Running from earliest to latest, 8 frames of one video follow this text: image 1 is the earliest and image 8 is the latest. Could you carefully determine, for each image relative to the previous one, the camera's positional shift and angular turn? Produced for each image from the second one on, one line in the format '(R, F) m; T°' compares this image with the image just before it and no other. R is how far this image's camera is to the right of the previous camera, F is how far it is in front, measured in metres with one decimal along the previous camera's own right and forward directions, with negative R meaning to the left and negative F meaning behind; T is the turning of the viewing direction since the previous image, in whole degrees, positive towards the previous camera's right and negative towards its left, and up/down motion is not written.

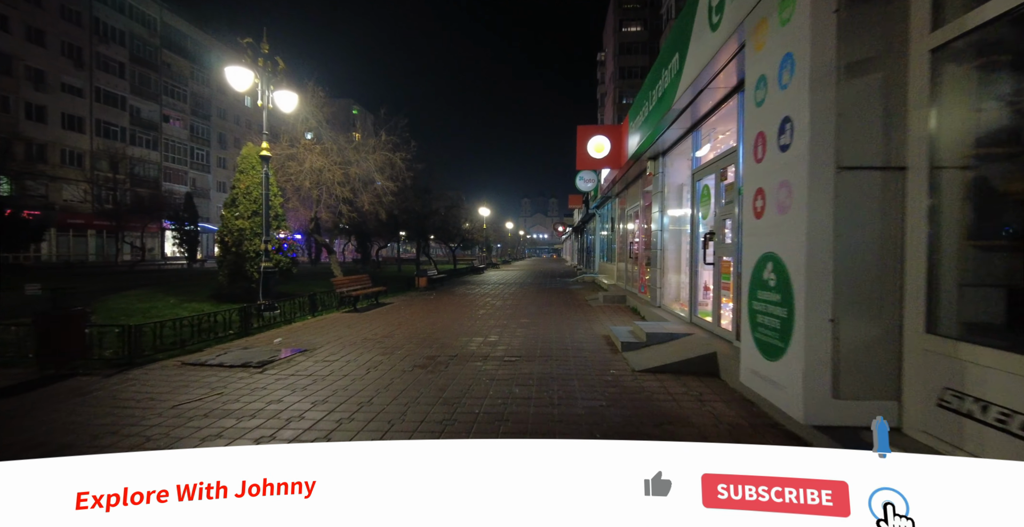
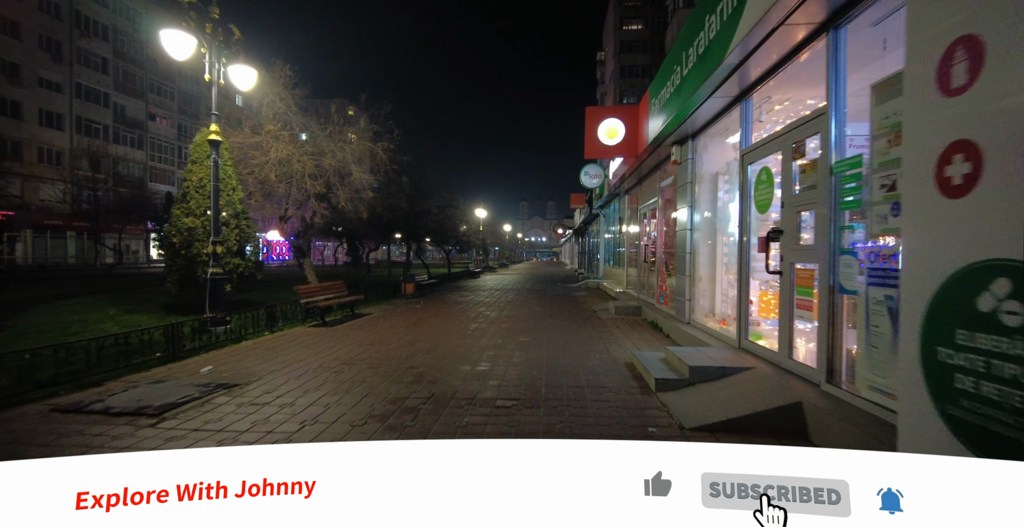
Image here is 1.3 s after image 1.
(0.0, +1.5) m; 0°
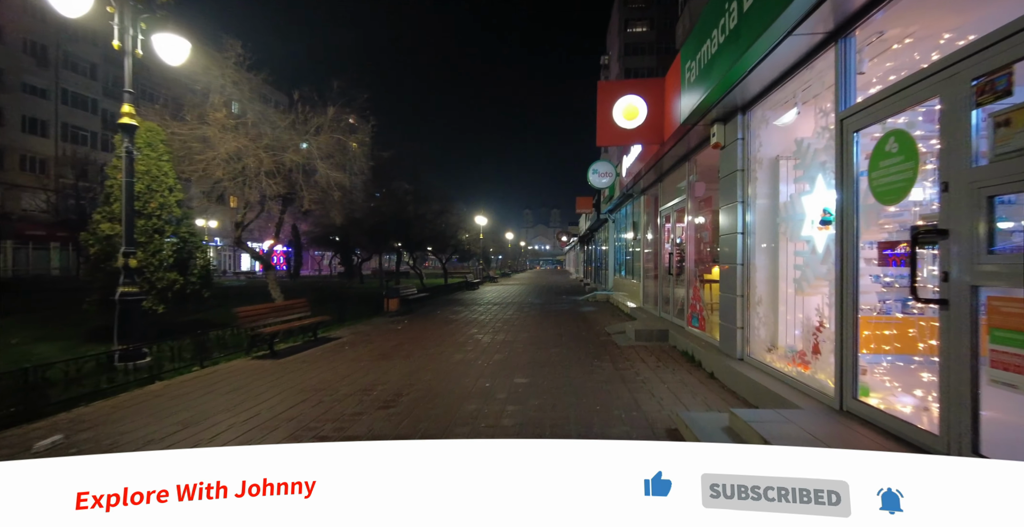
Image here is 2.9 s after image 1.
(+0.1, +1.7) m; 0°
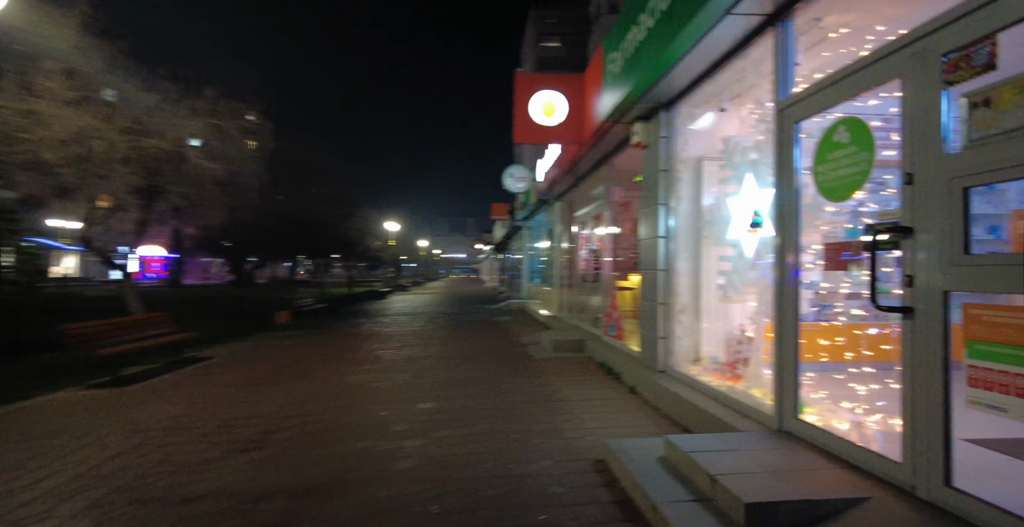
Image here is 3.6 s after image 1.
(+0.1, +0.7) m; +10°
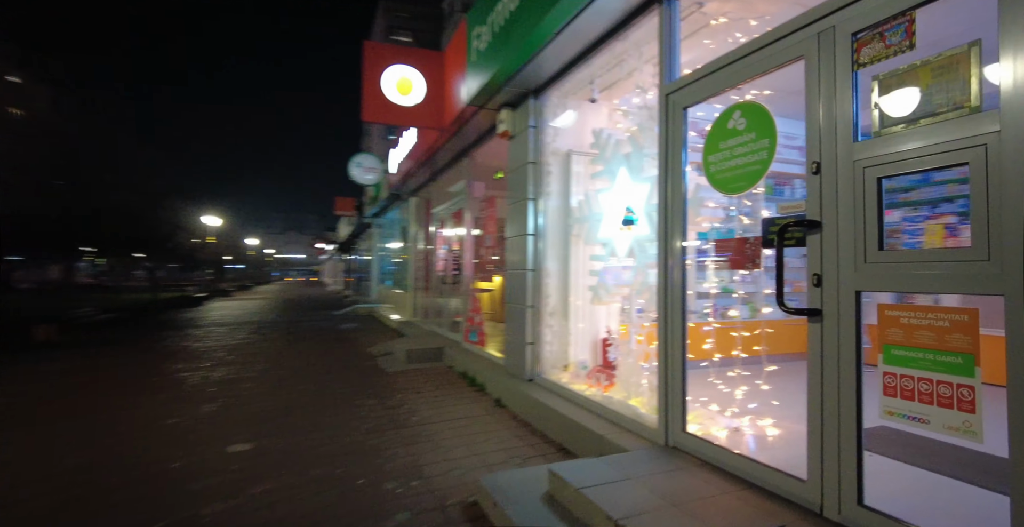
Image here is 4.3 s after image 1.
(0.0, +0.7) m; +18°
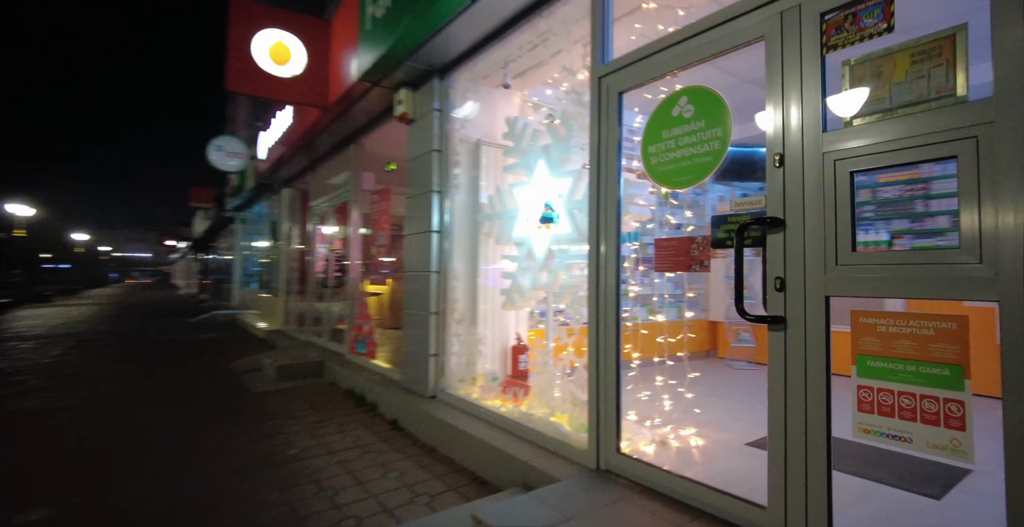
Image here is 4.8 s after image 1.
(-0.1, +0.5) m; +14°
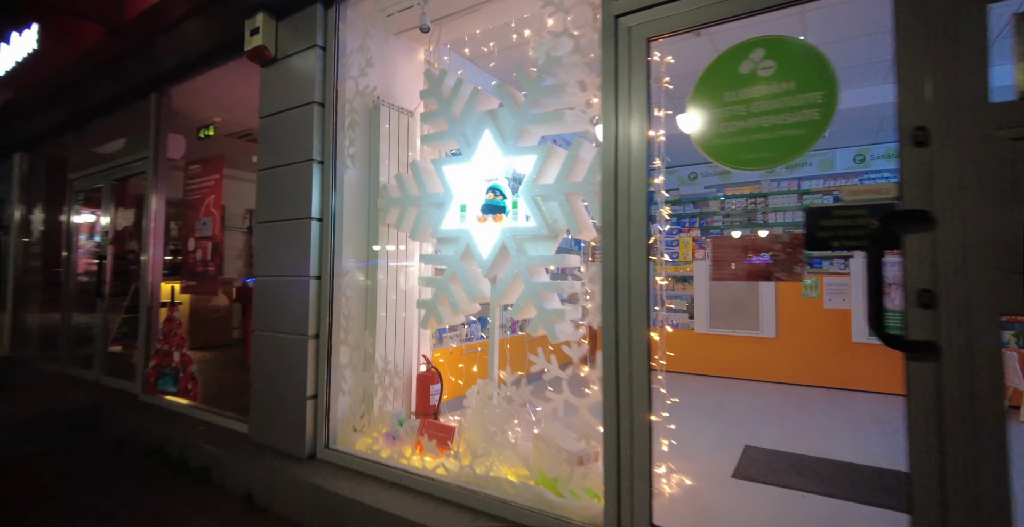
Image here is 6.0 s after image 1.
(-0.6, +1.0) m; +21°
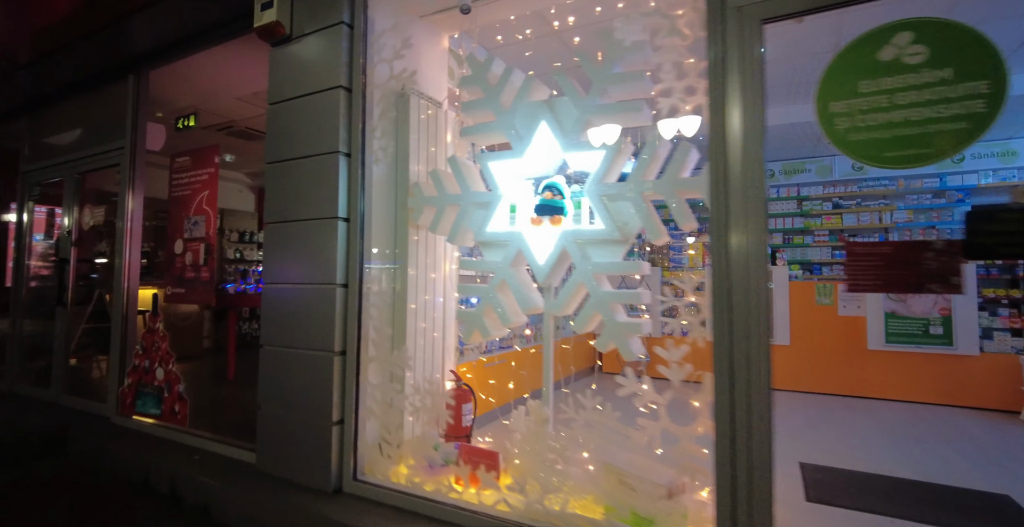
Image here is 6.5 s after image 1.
(-0.5, +0.3) m; +4°
